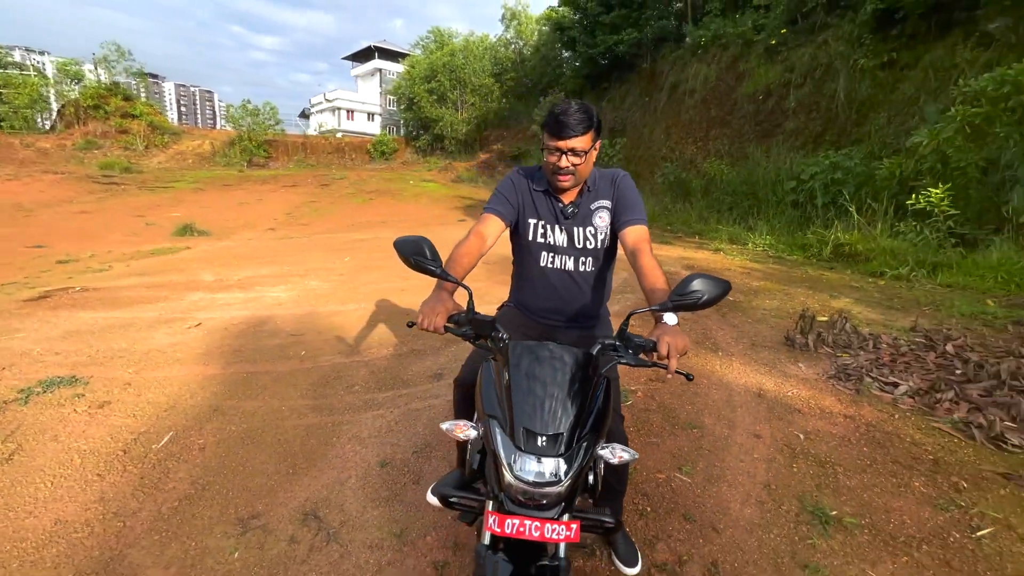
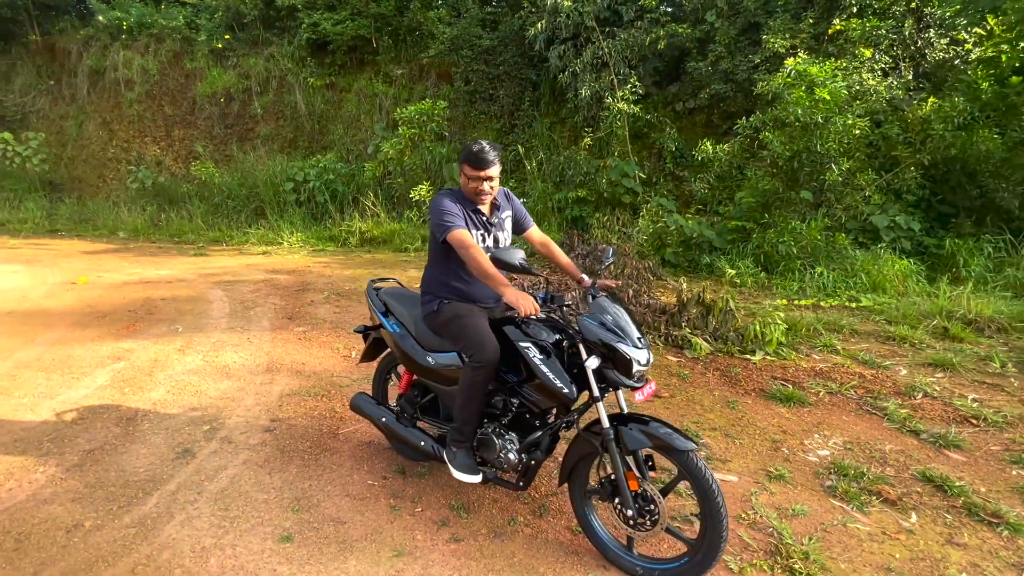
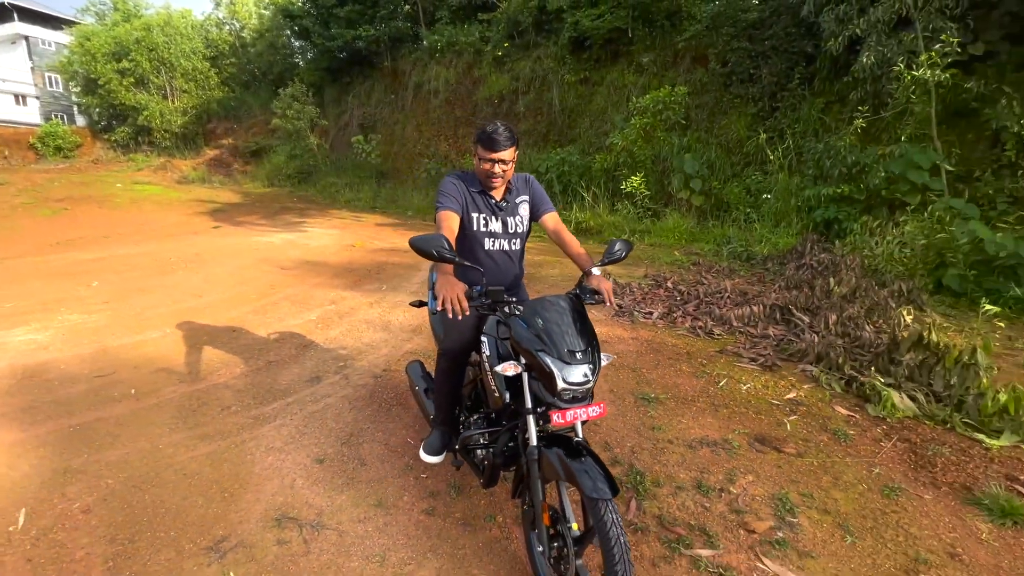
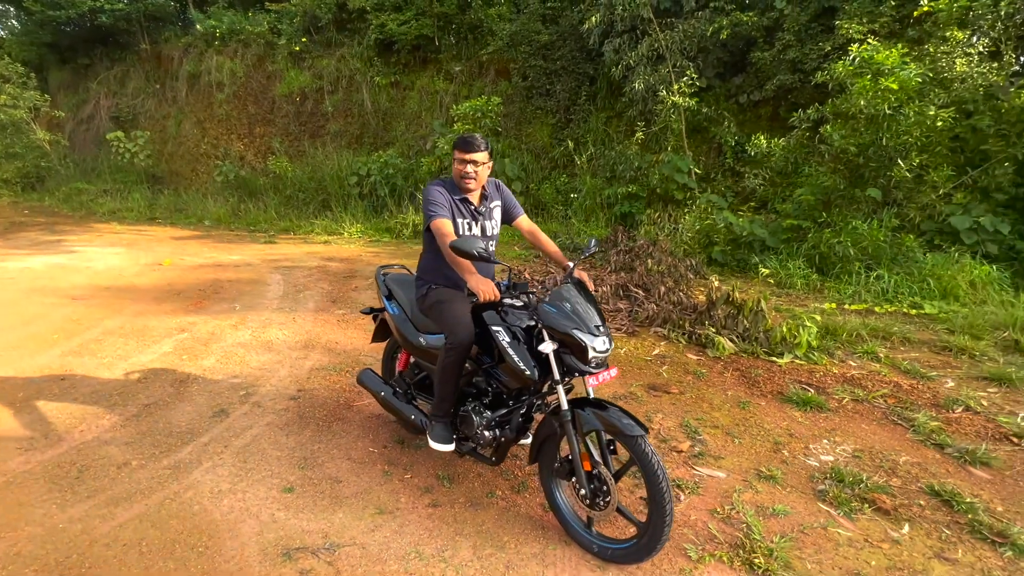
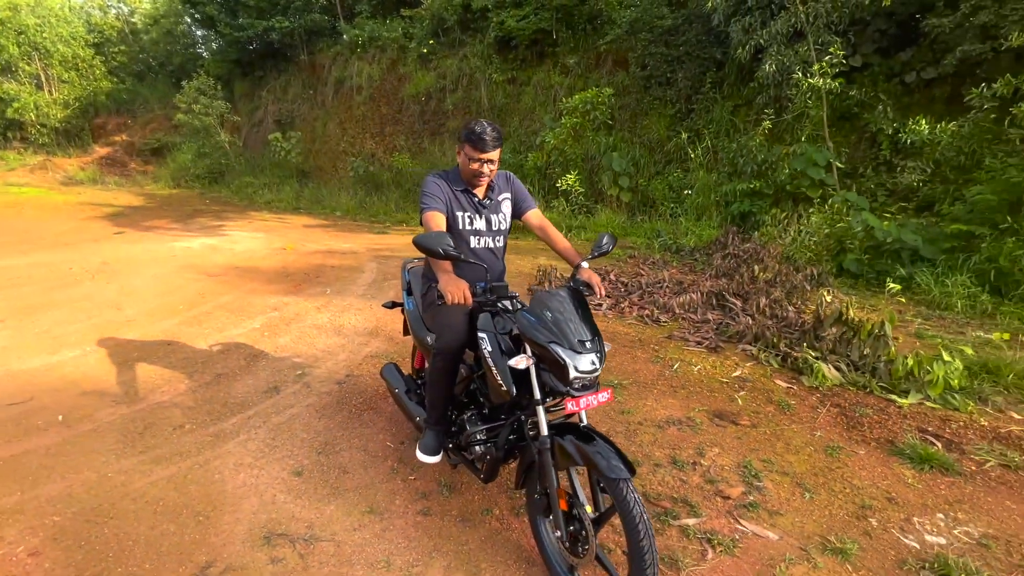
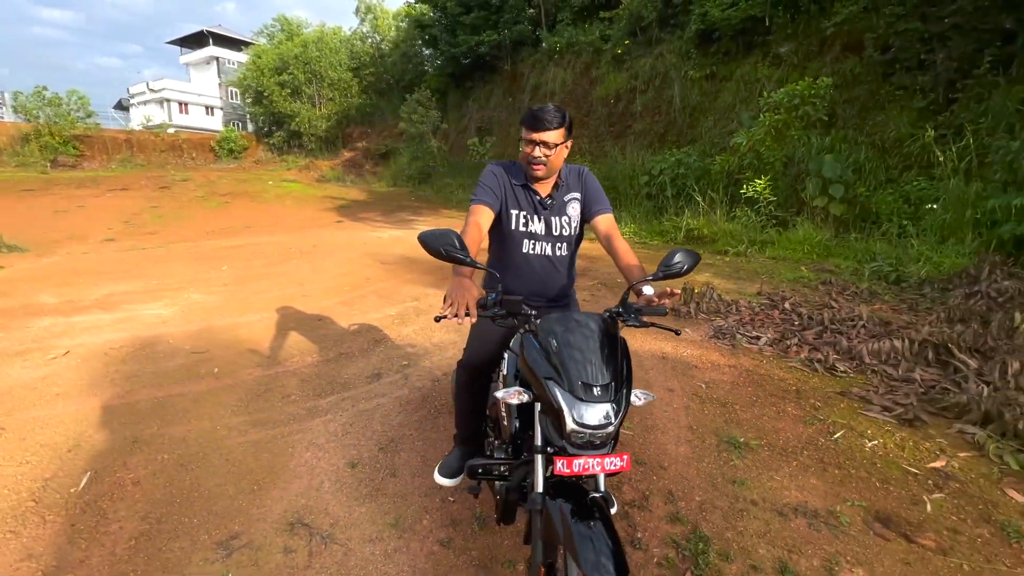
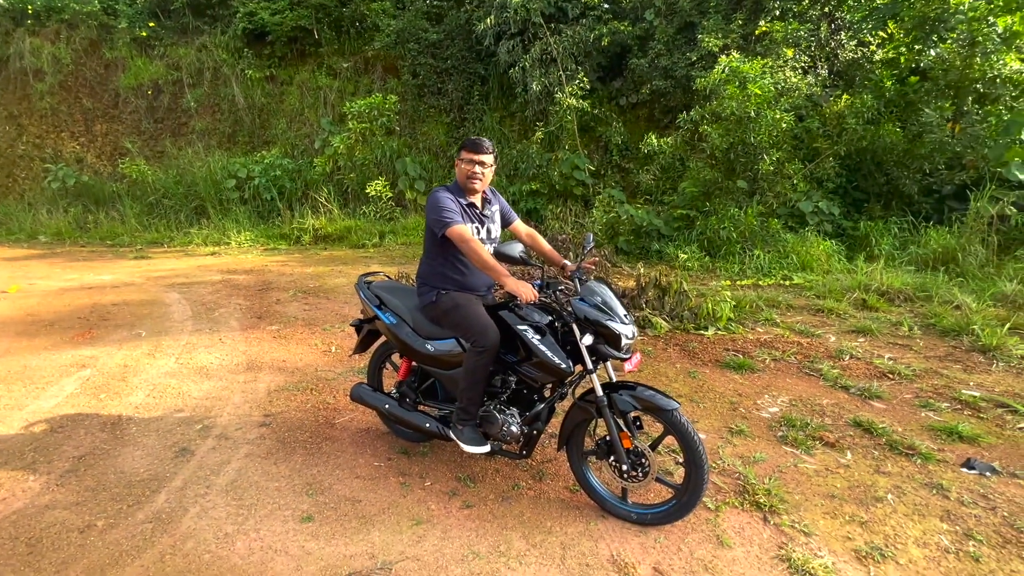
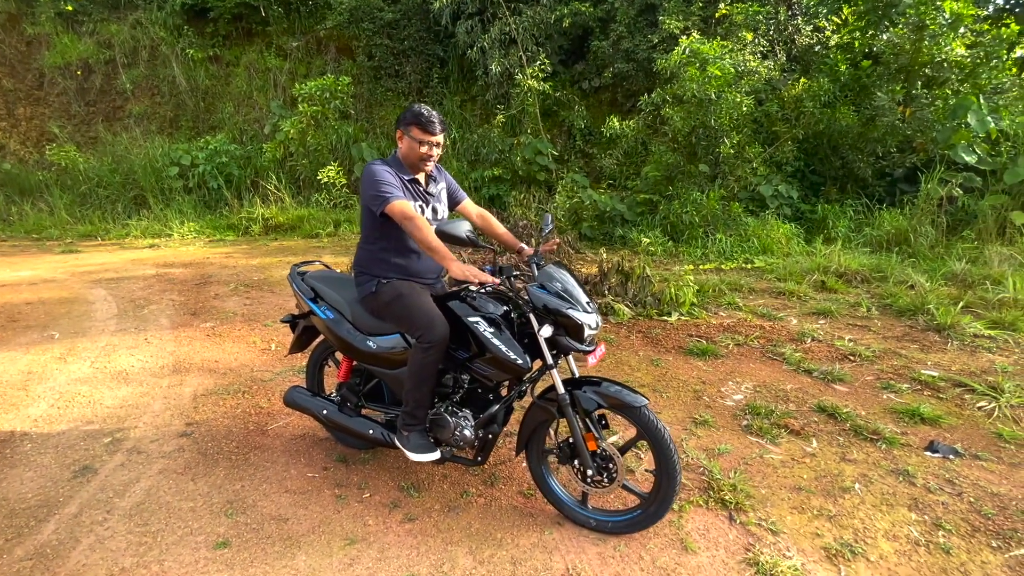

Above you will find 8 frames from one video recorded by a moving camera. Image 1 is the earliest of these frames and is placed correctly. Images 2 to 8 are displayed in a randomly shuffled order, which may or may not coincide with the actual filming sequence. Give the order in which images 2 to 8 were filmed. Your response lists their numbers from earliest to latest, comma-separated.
6, 3, 5, 4, 2, 7, 8
